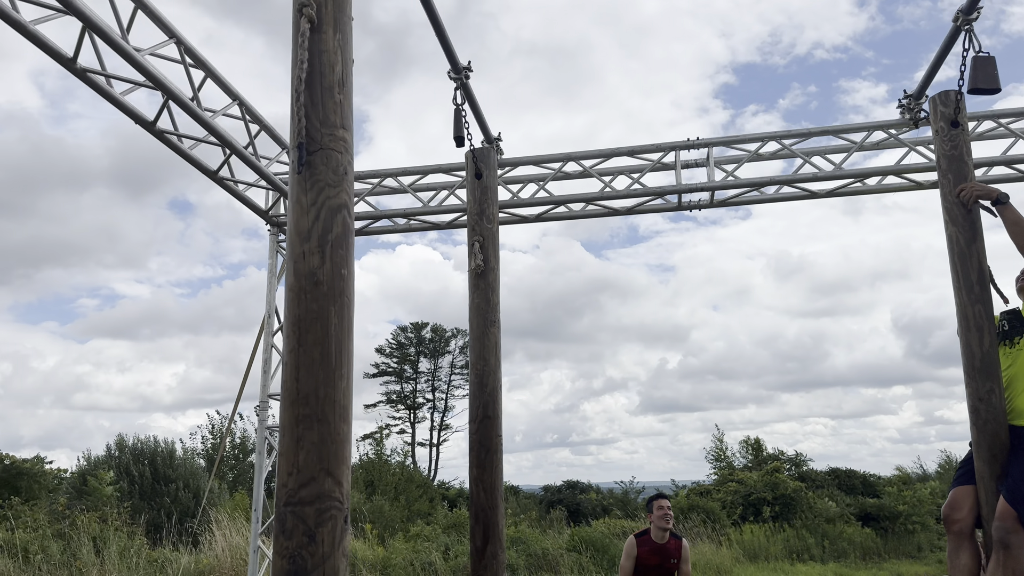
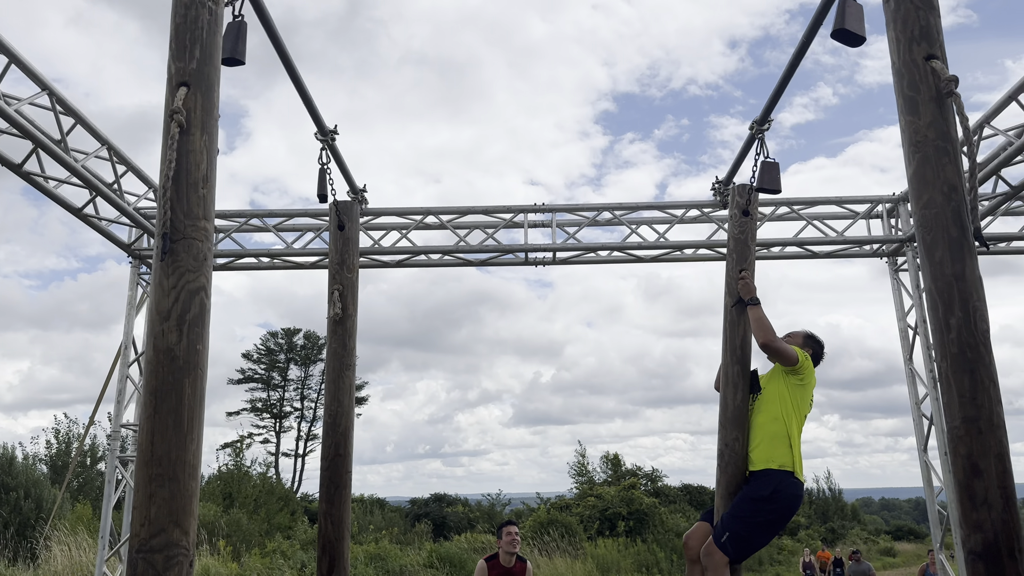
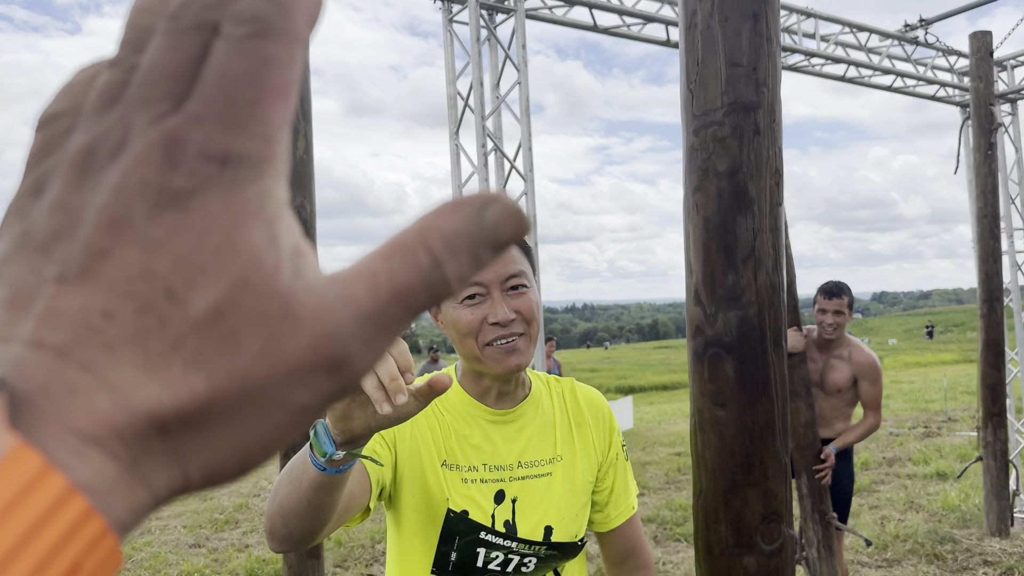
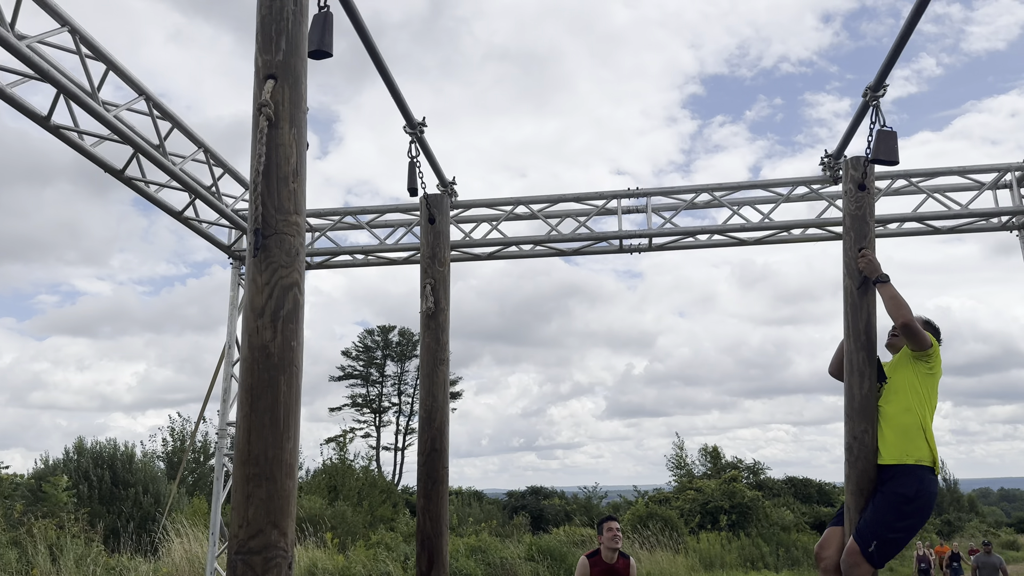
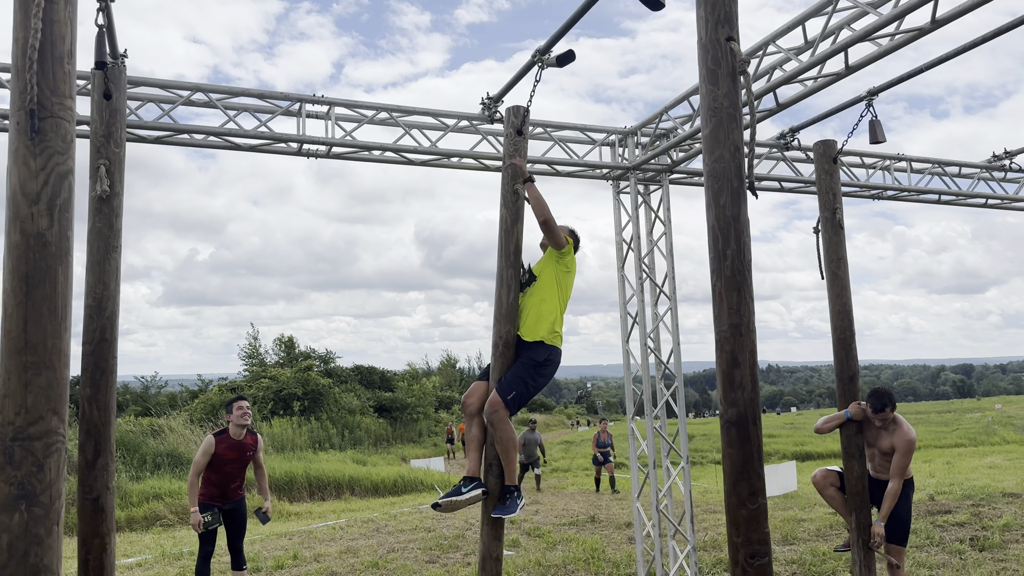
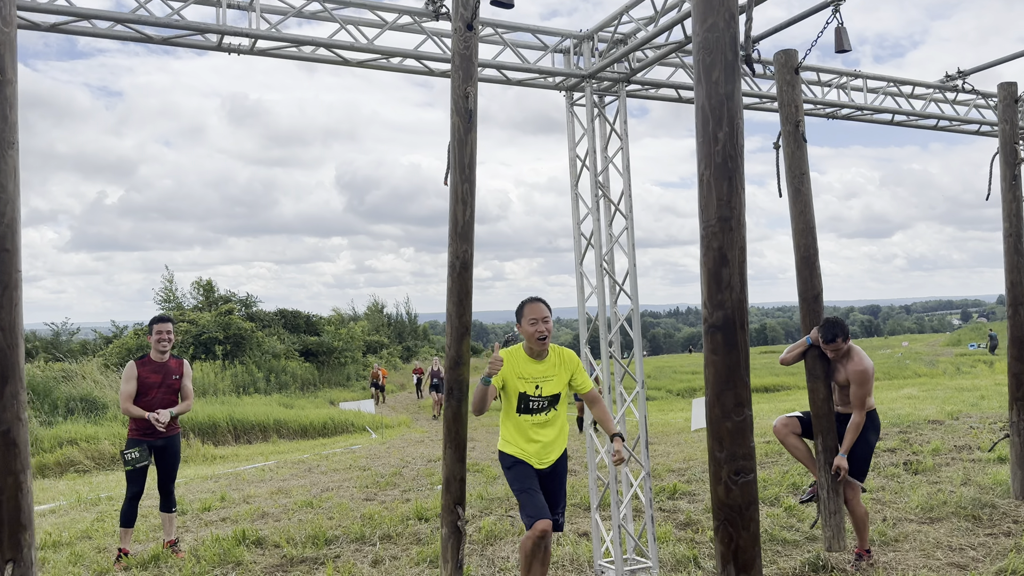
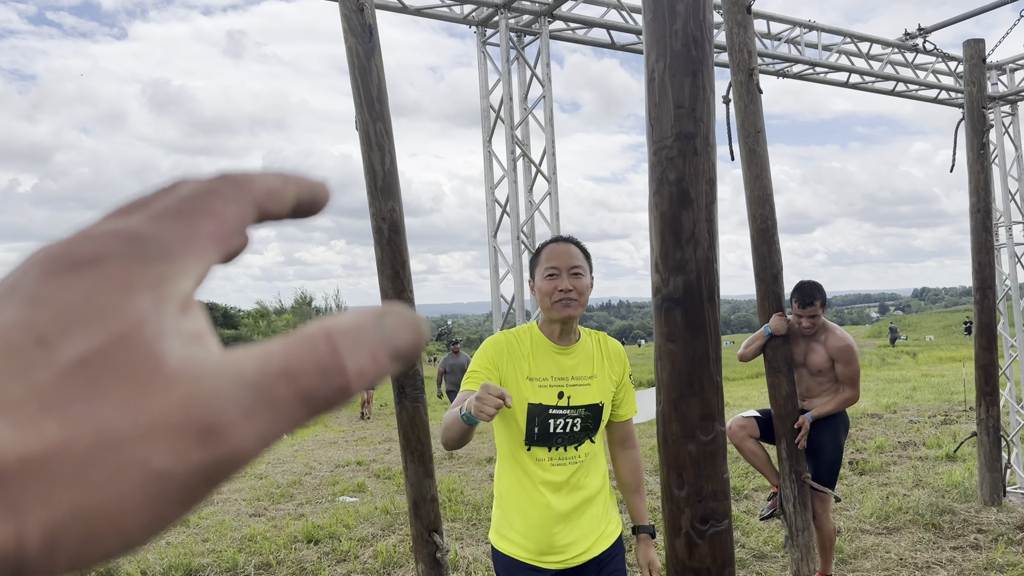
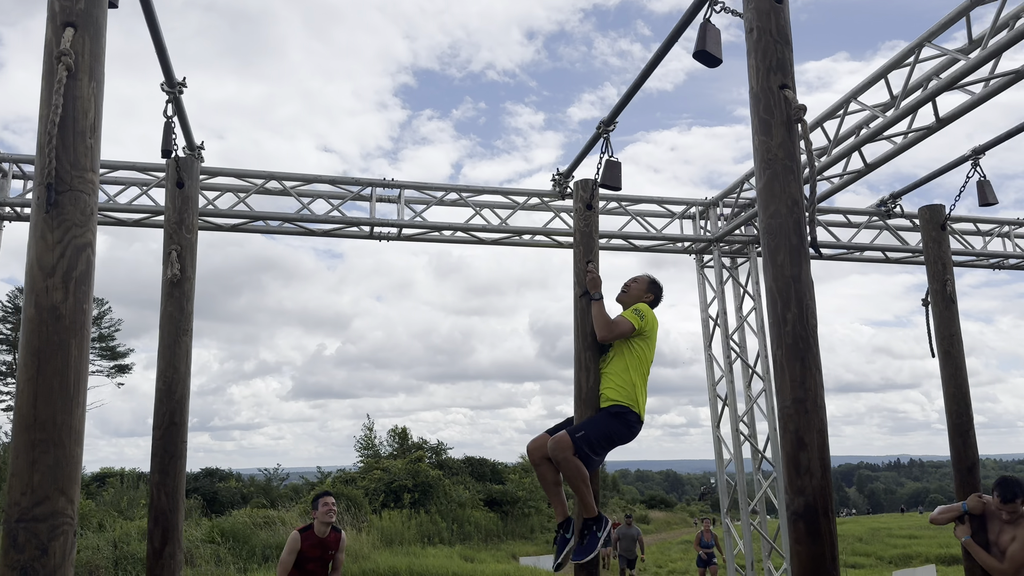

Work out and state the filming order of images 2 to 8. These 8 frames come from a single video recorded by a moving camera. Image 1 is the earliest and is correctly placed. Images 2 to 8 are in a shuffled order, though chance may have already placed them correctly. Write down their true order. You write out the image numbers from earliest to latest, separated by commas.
4, 2, 8, 5, 6, 7, 3
